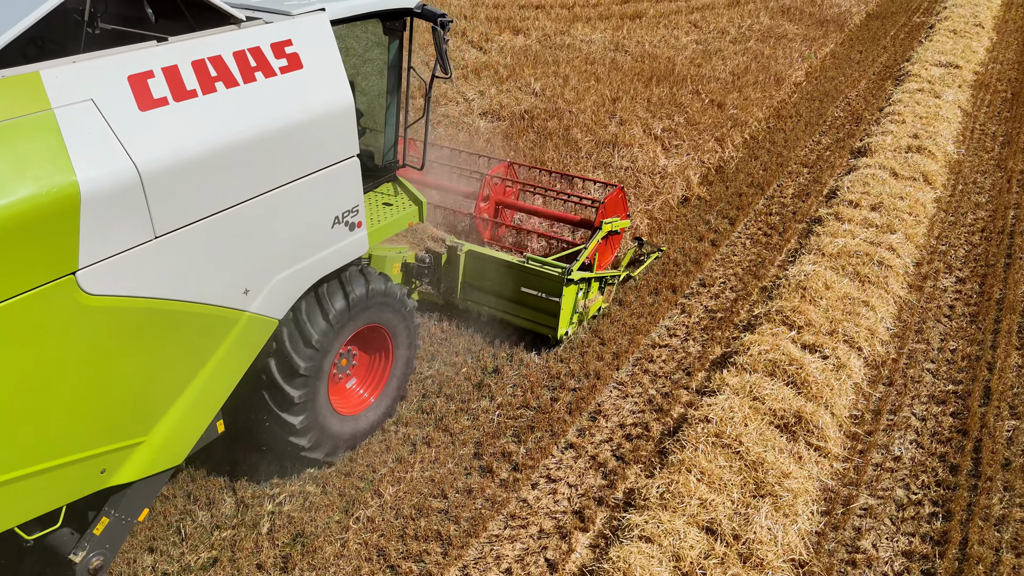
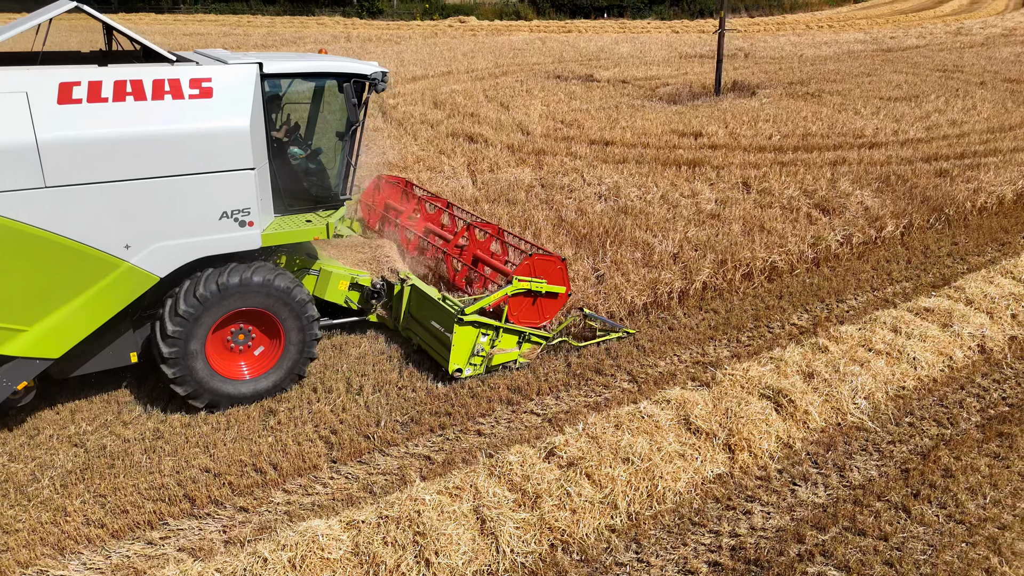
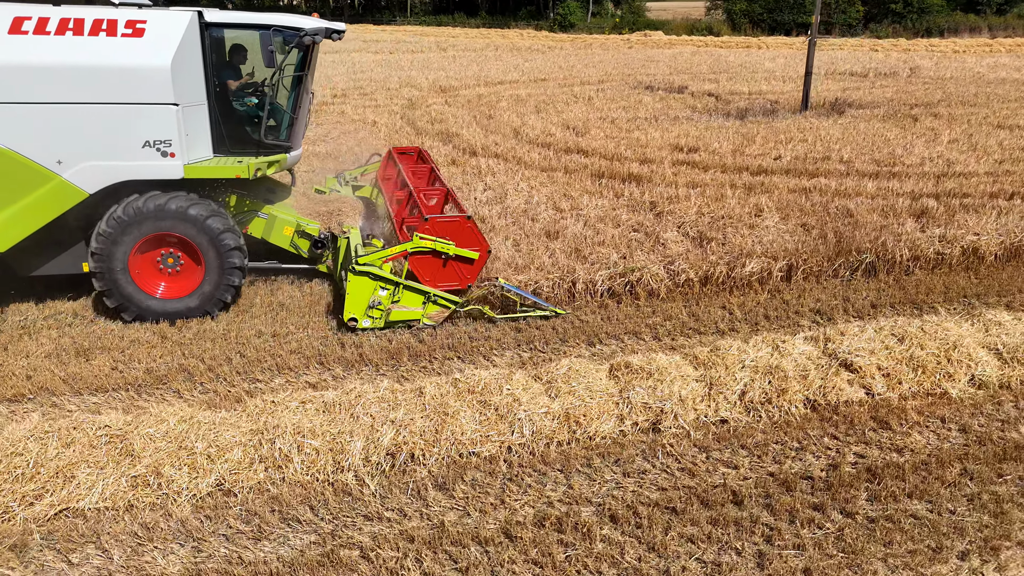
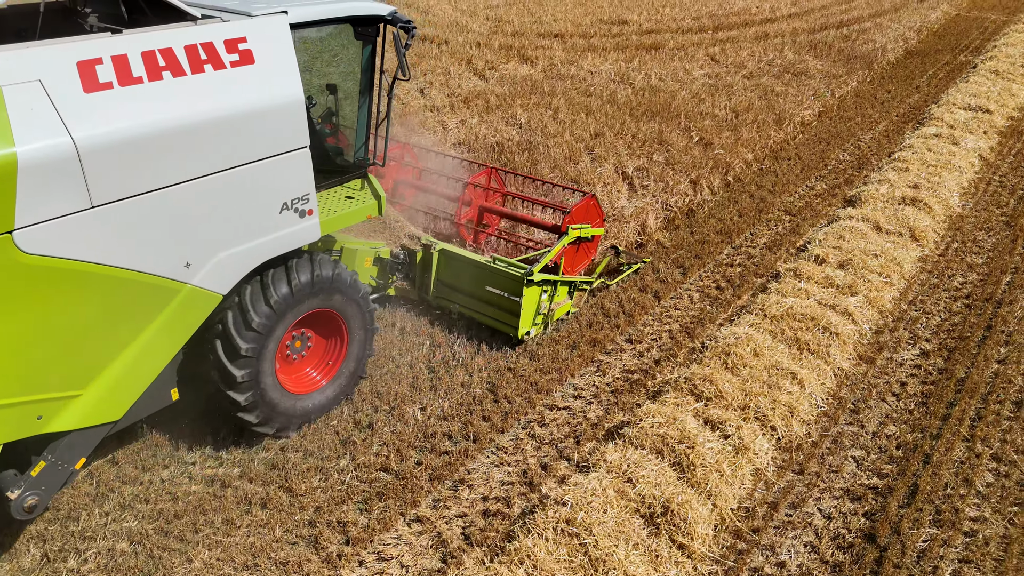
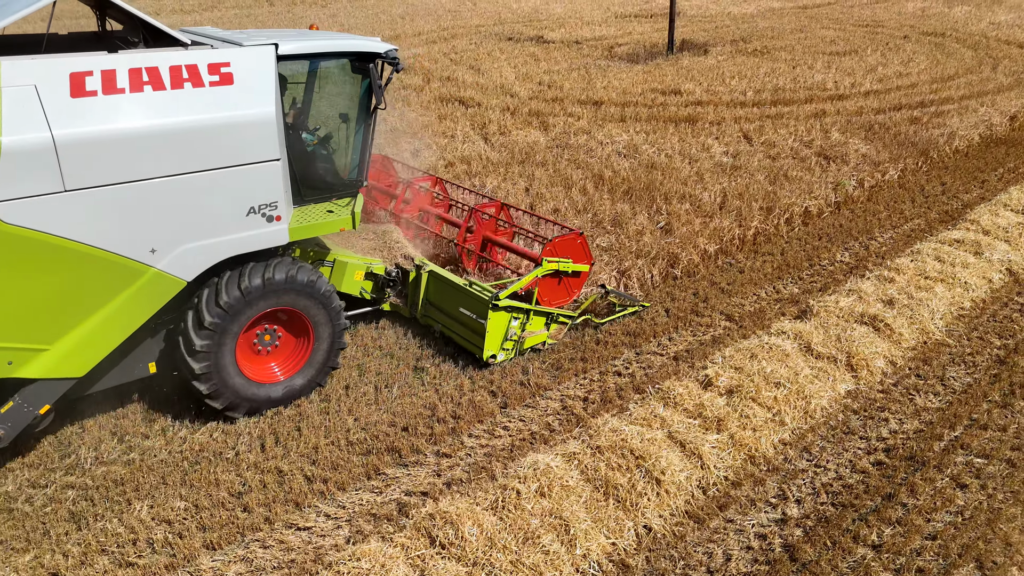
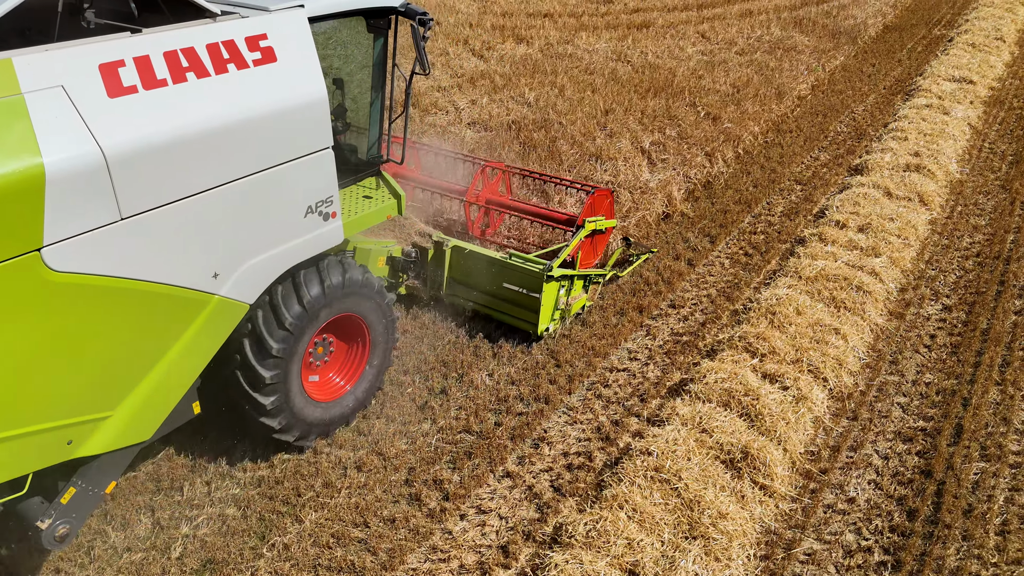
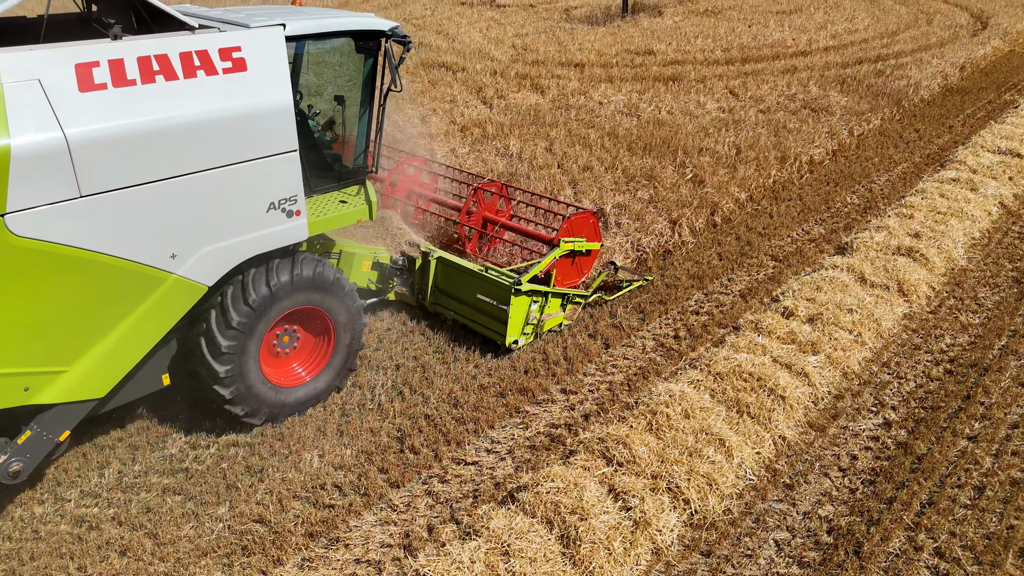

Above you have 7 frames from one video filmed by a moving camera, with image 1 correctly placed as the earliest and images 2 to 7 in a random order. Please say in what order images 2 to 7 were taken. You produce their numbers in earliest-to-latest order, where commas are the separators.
6, 4, 7, 5, 2, 3
